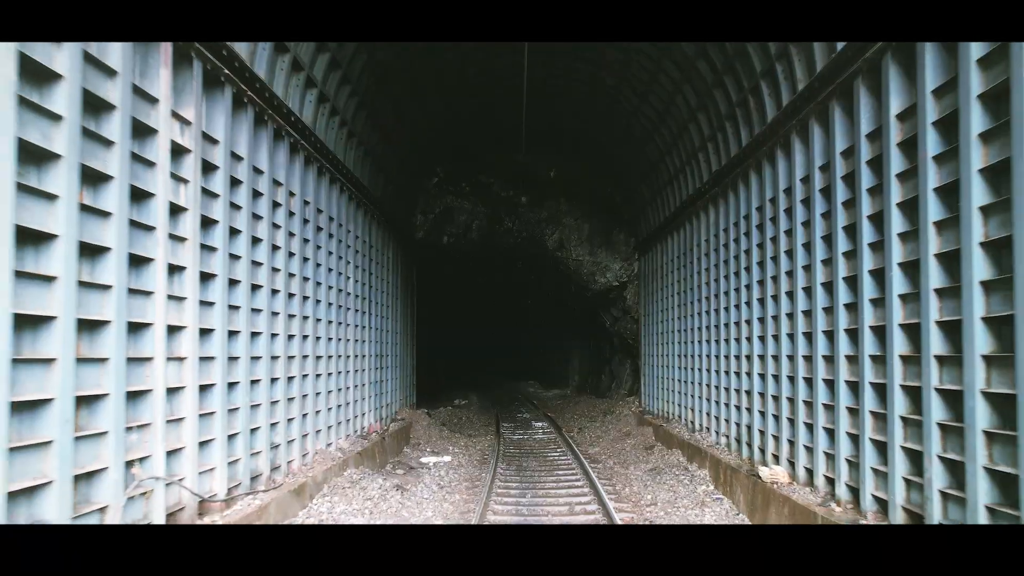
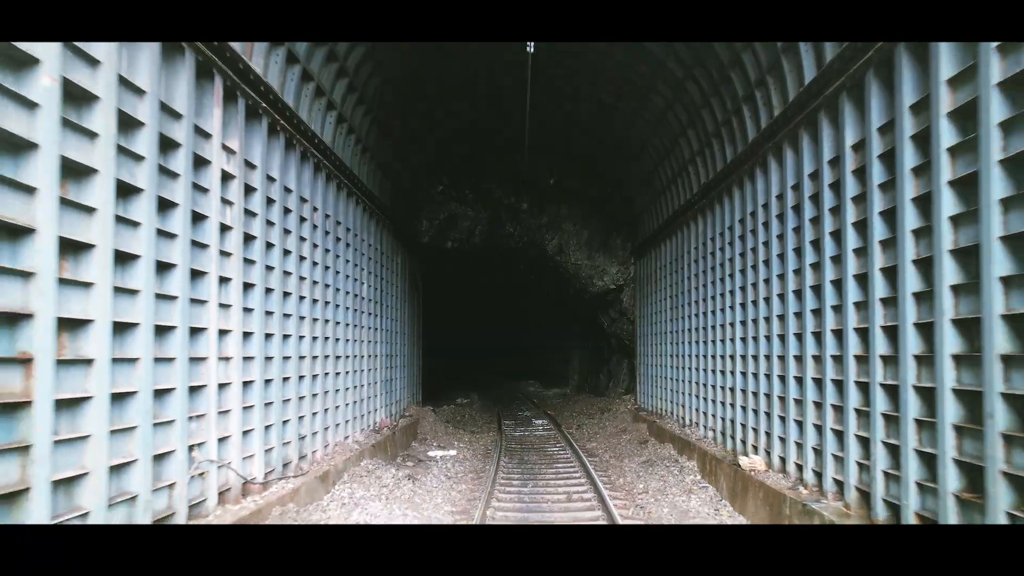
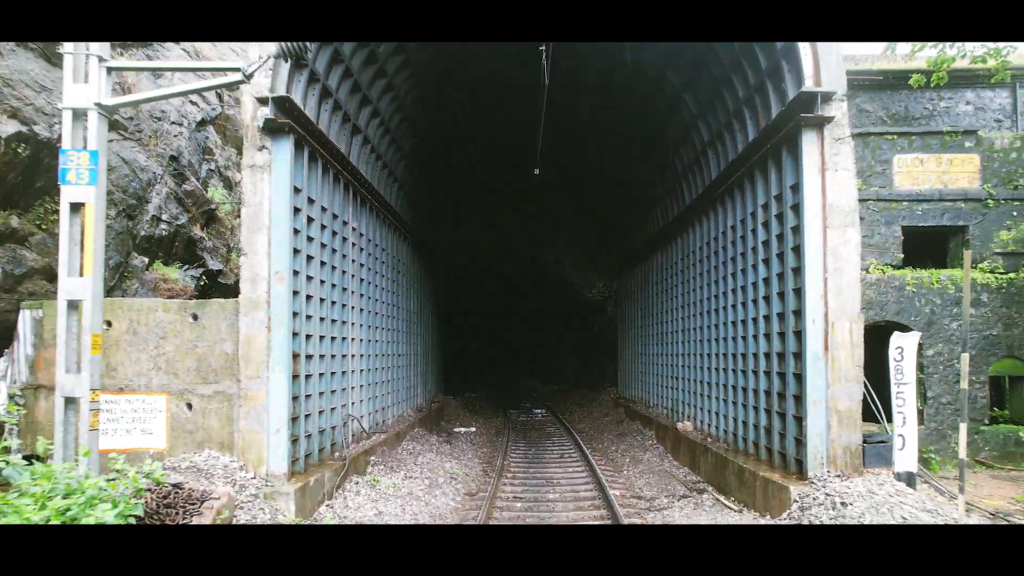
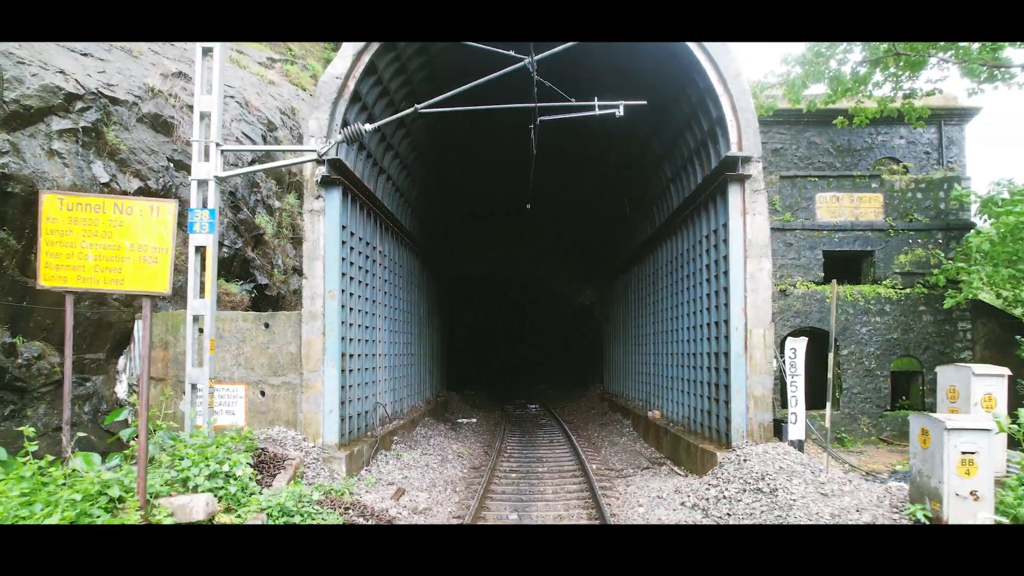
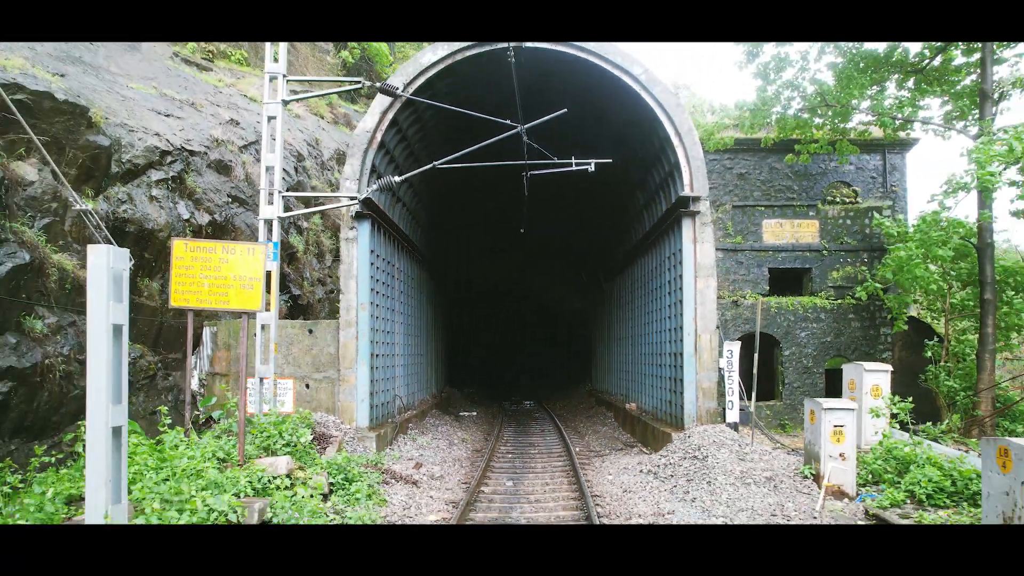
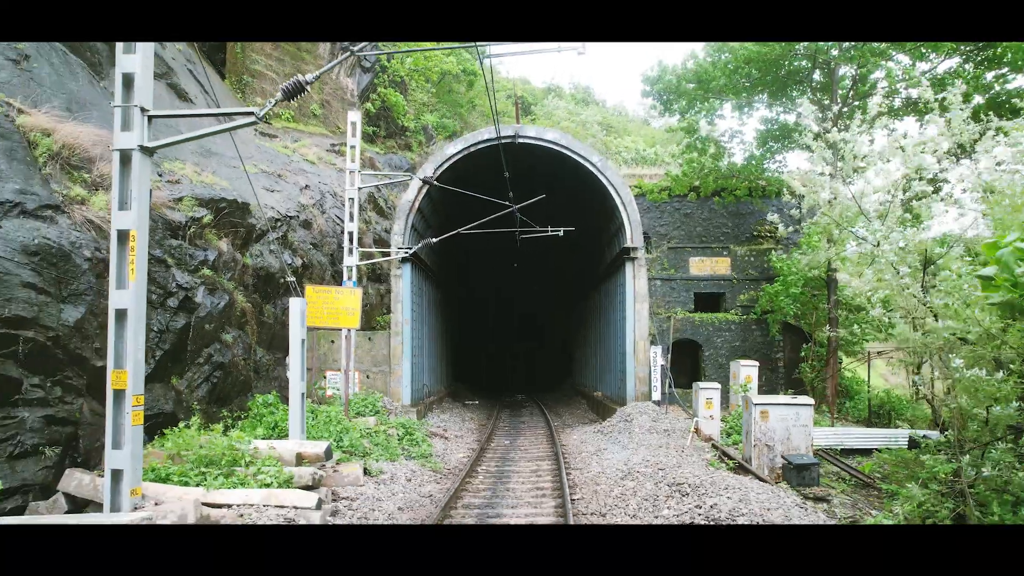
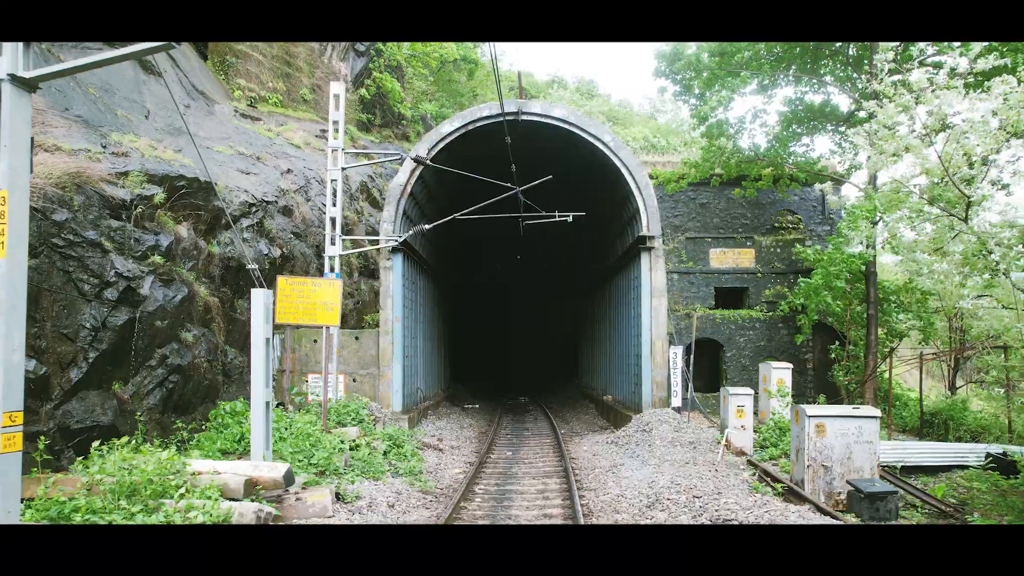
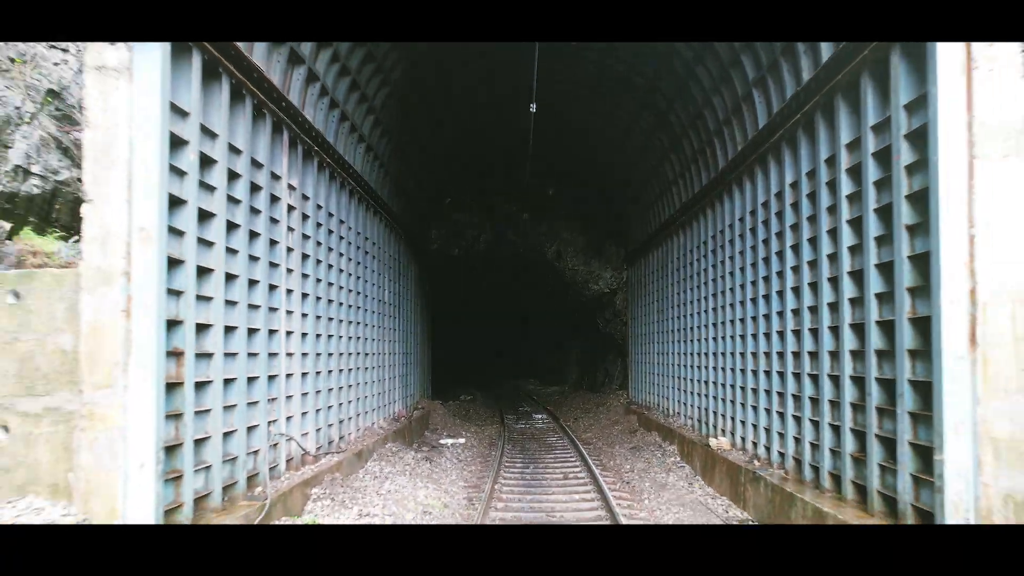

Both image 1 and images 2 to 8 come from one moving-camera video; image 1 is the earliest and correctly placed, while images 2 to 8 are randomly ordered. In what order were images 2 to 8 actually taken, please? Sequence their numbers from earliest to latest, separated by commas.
2, 8, 3, 4, 5, 7, 6
